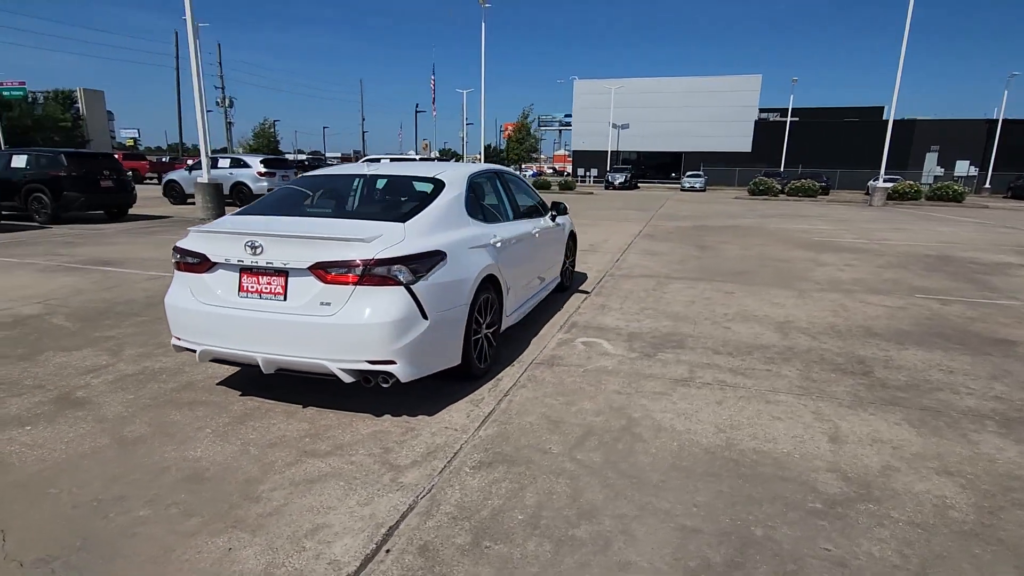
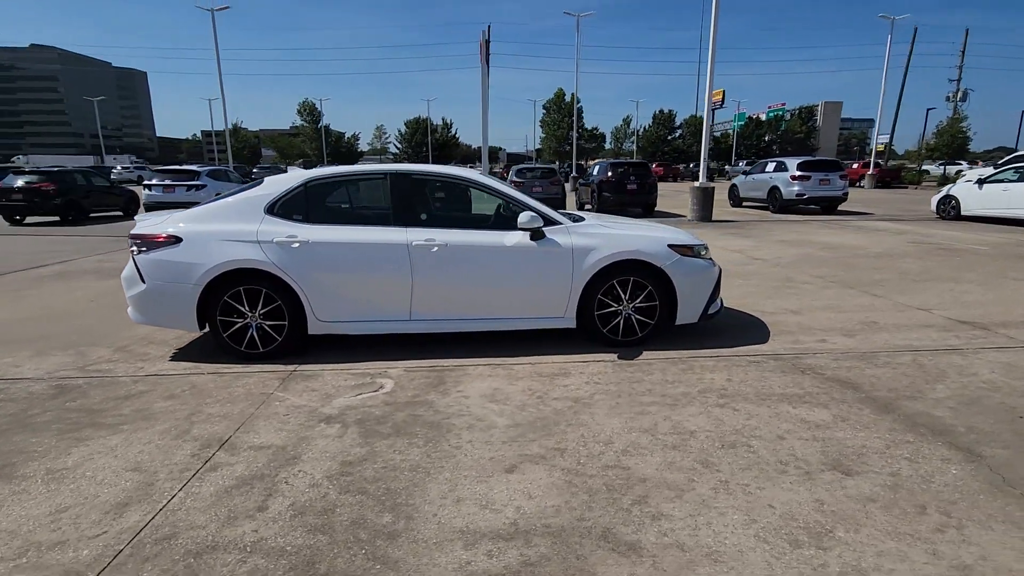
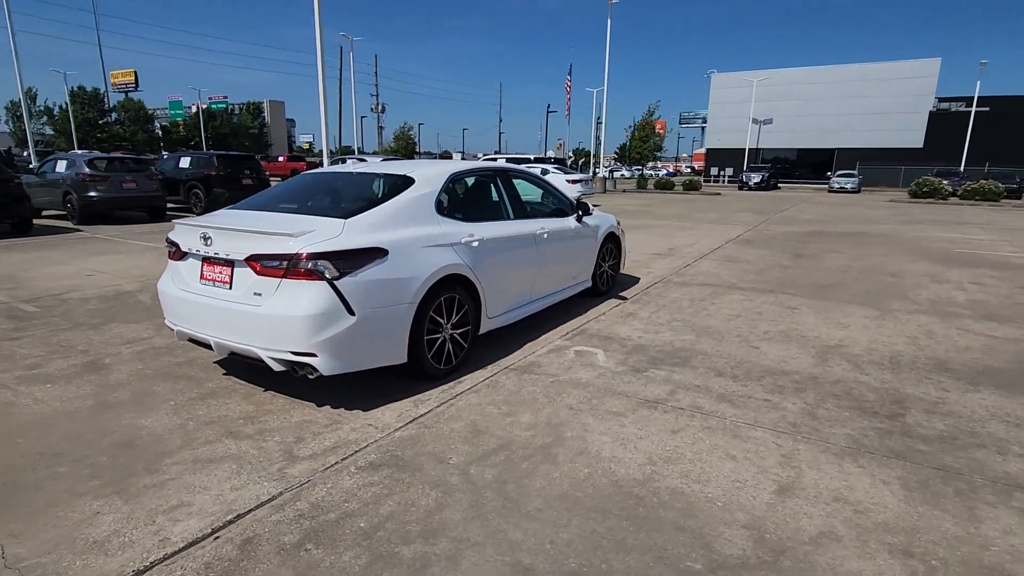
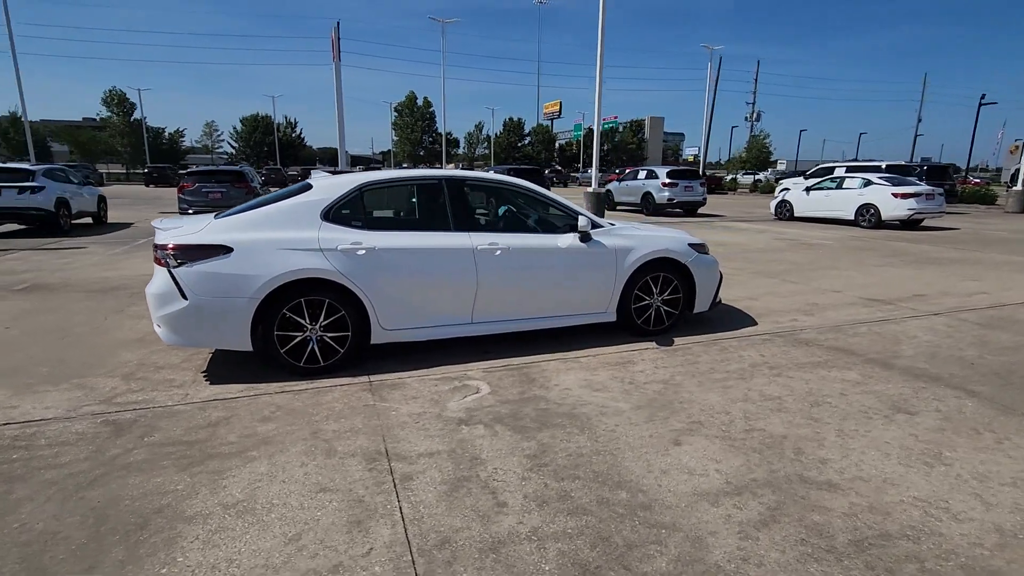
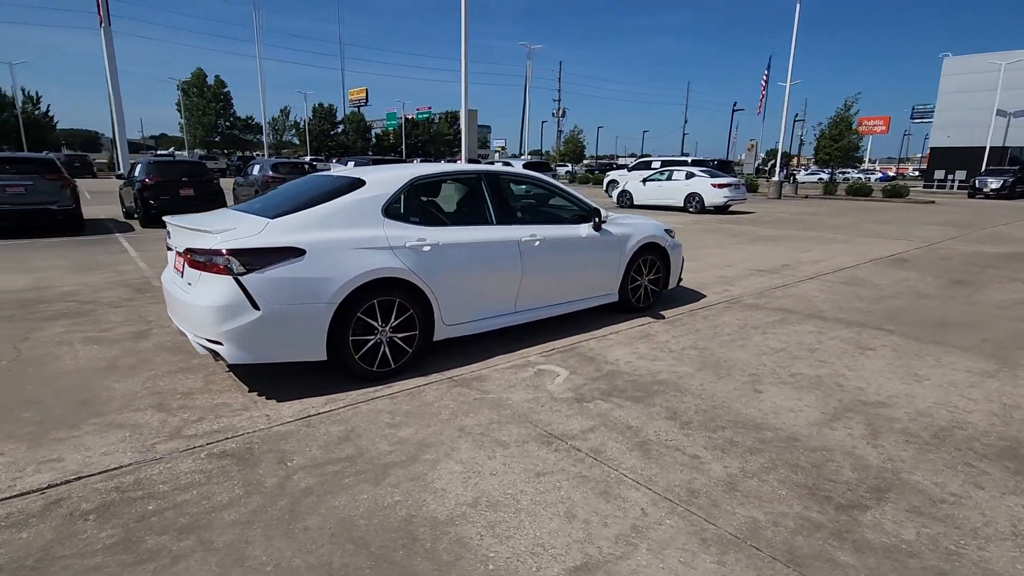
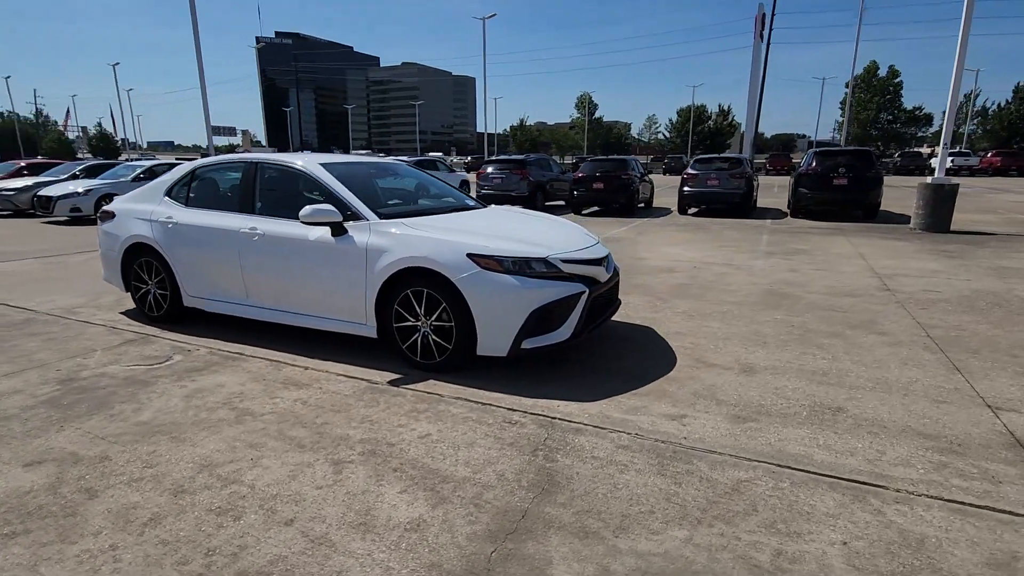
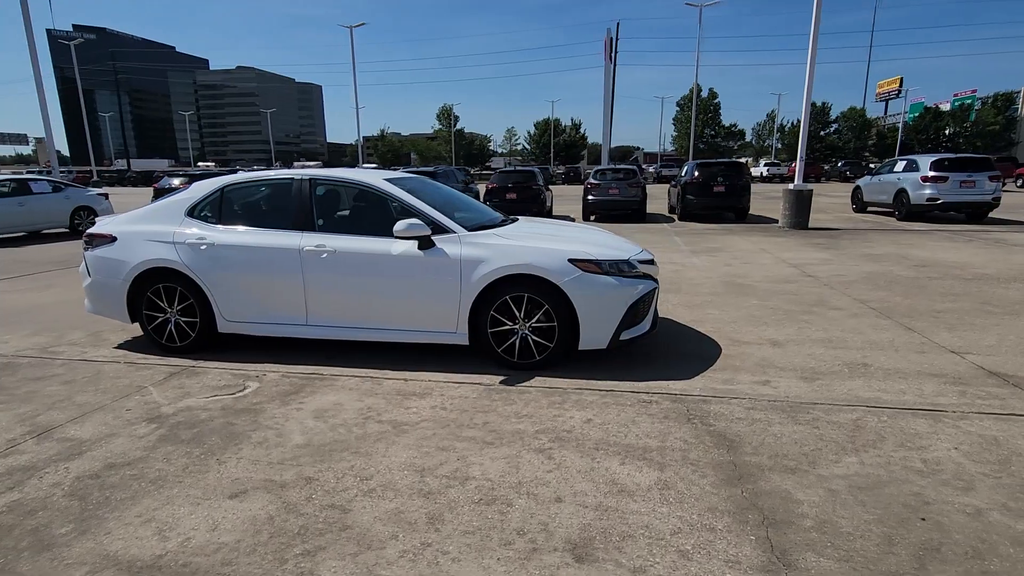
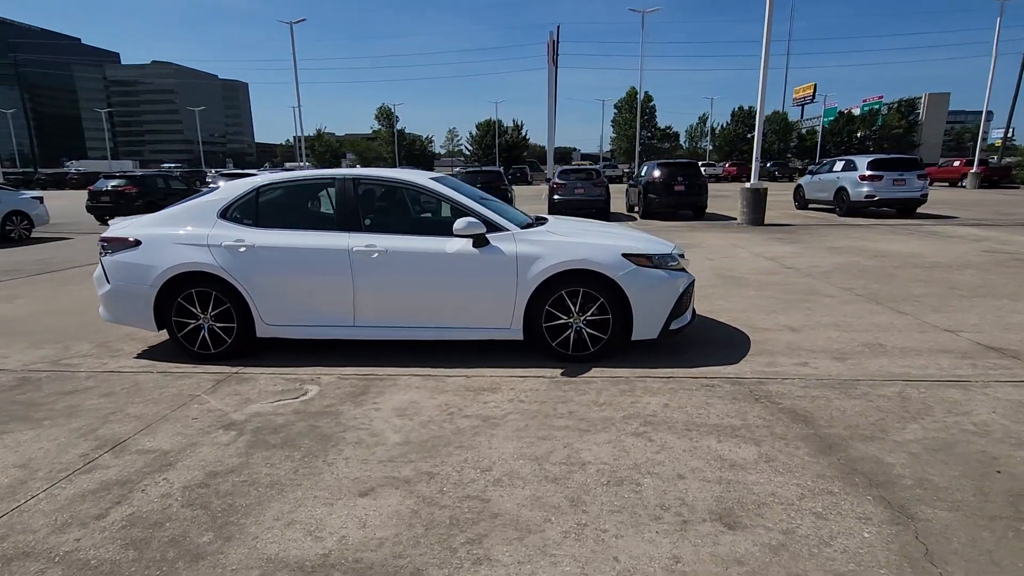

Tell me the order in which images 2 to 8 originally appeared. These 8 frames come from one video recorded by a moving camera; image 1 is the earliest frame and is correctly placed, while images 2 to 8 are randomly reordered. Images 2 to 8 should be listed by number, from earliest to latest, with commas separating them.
3, 5, 4, 2, 8, 7, 6
